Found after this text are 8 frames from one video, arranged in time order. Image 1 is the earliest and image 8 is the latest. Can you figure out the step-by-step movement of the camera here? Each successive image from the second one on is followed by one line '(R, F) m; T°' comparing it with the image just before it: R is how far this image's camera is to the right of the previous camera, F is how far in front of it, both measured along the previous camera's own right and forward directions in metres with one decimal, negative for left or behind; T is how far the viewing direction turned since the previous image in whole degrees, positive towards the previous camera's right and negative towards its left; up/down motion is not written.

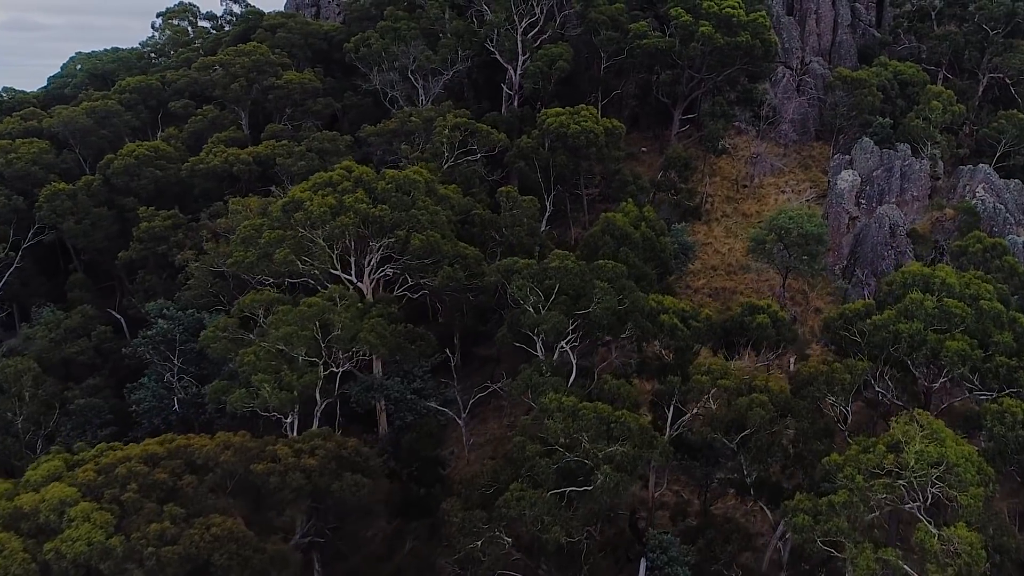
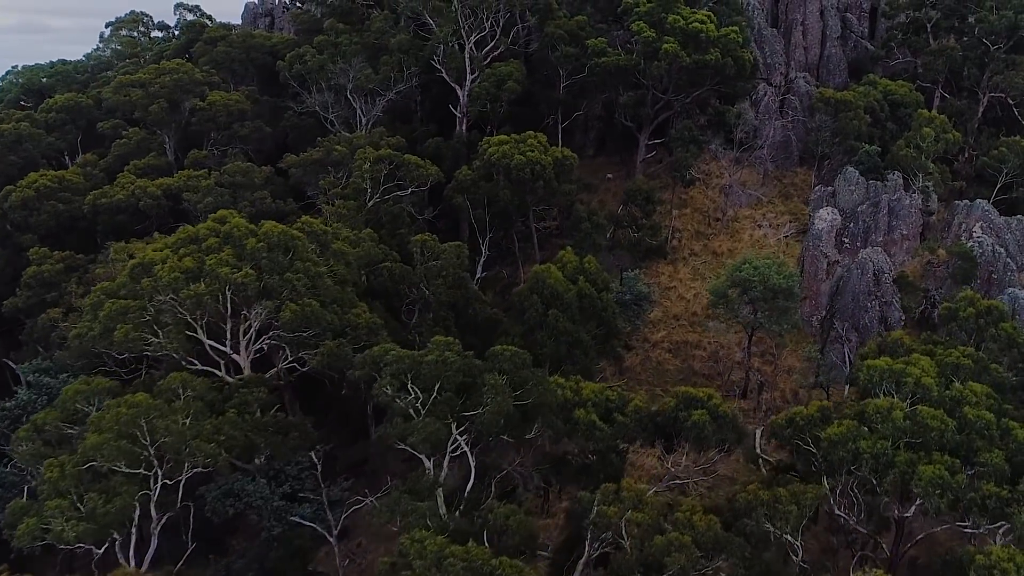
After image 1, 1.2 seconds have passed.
(+2.2, +4.0) m; 0°
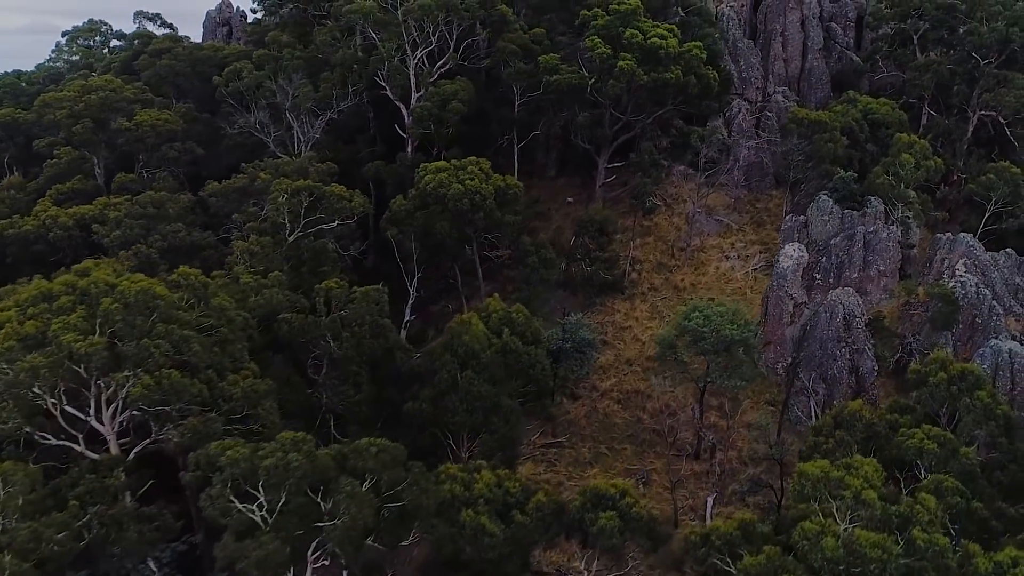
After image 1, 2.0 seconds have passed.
(+1.9, +2.8) m; 0°
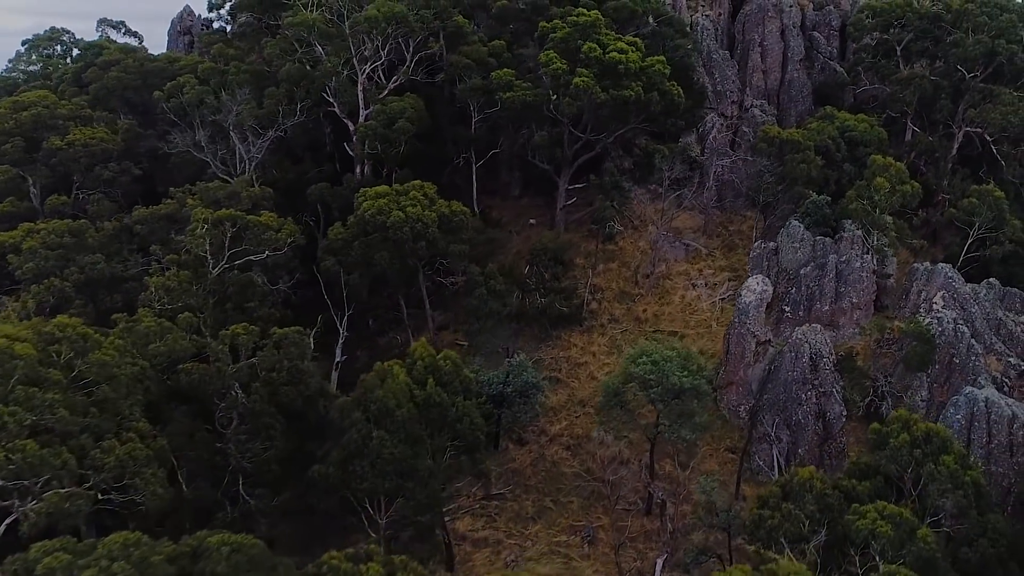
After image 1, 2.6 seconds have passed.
(+1.5, +2.0) m; 0°
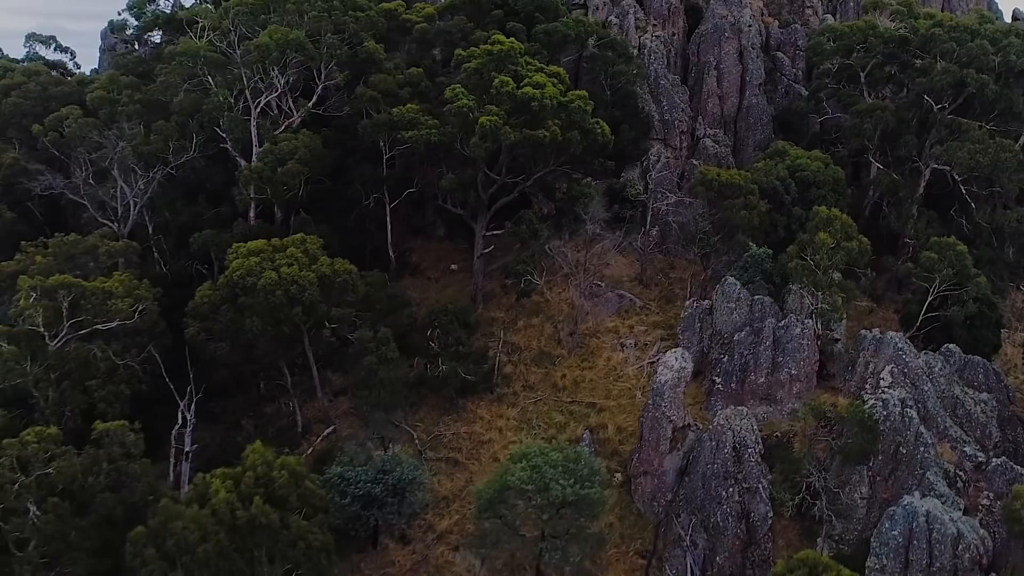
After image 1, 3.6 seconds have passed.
(+2.6, +3.3) m; 0°
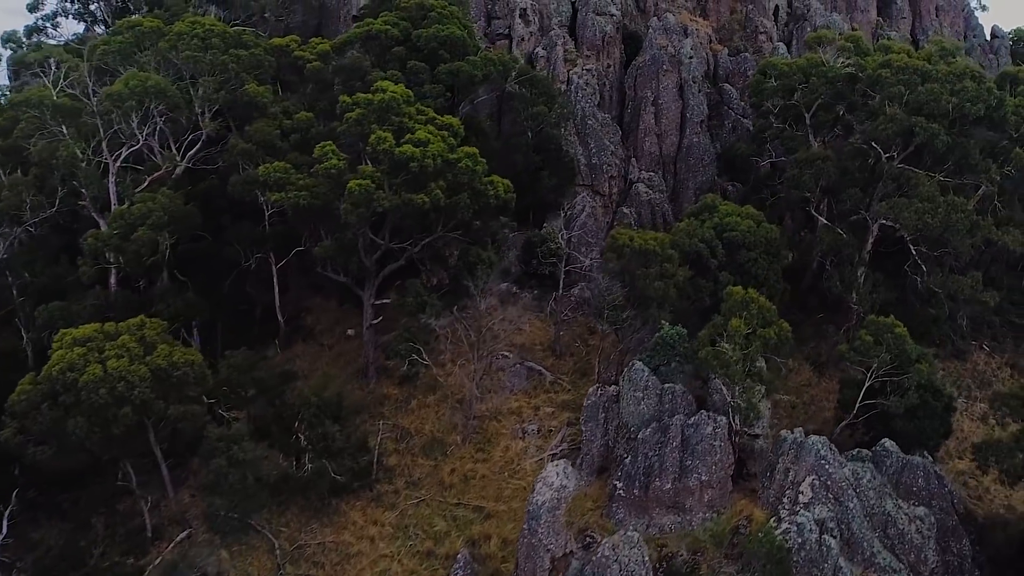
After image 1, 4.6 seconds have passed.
(+2.6, +3.2) m; 0°
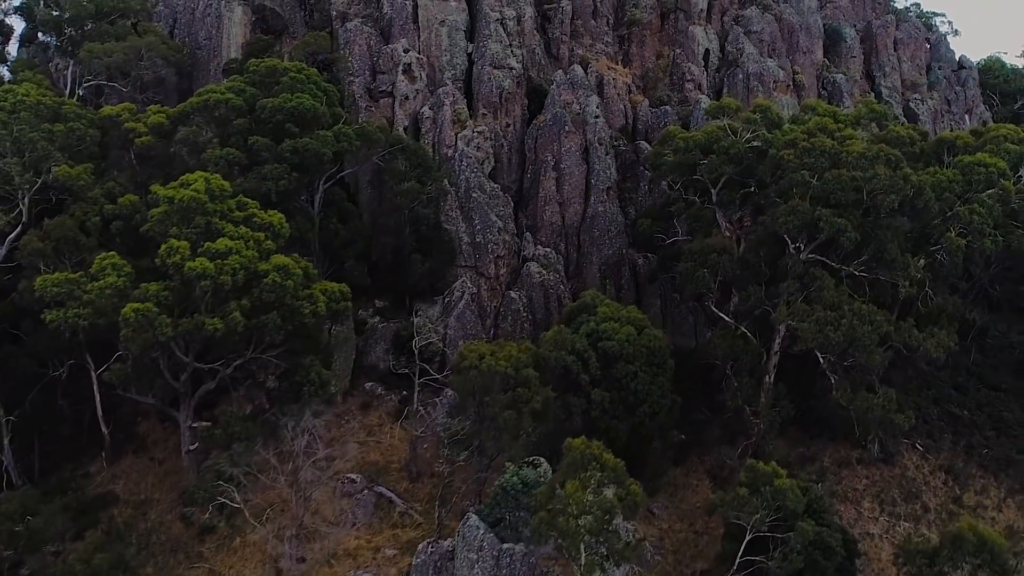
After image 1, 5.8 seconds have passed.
(+3.4, +3.5) m; 0°
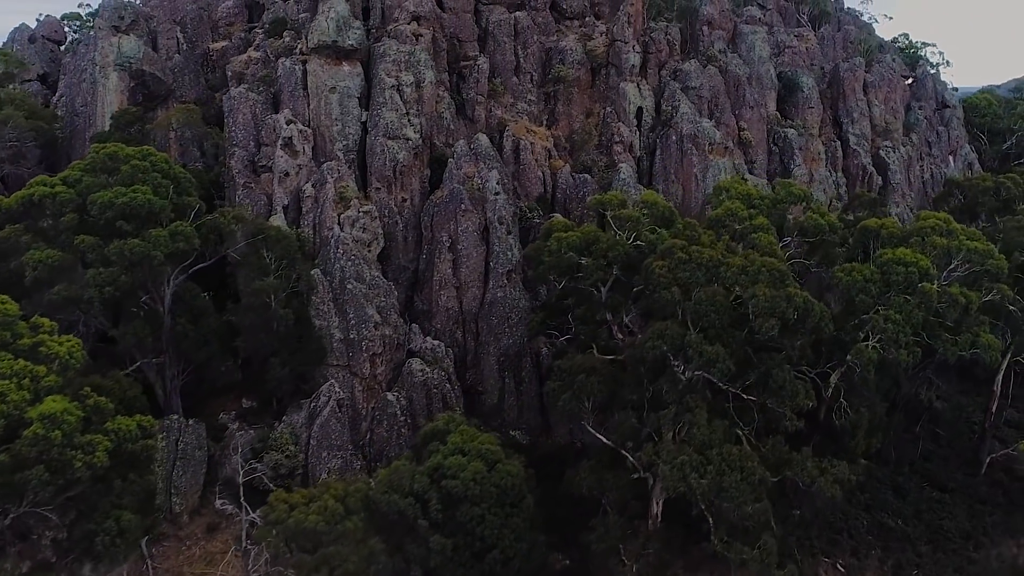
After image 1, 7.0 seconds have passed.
(+3.8, +2.6) m; -2°
